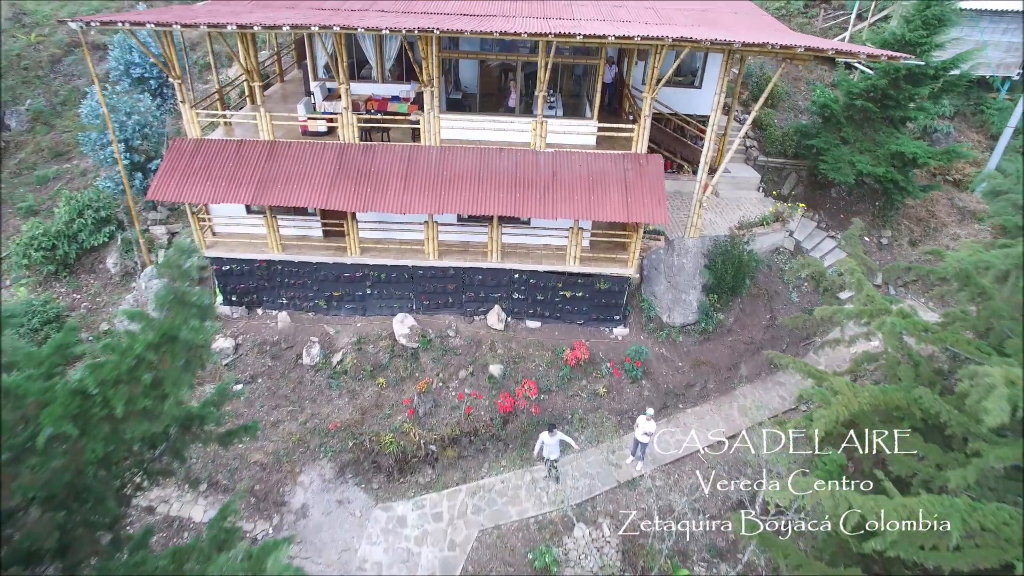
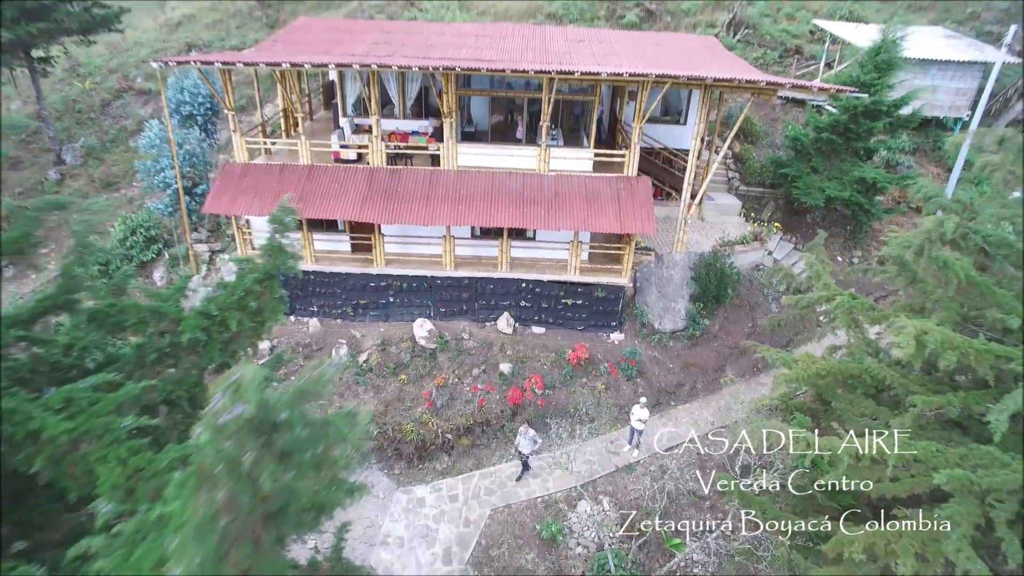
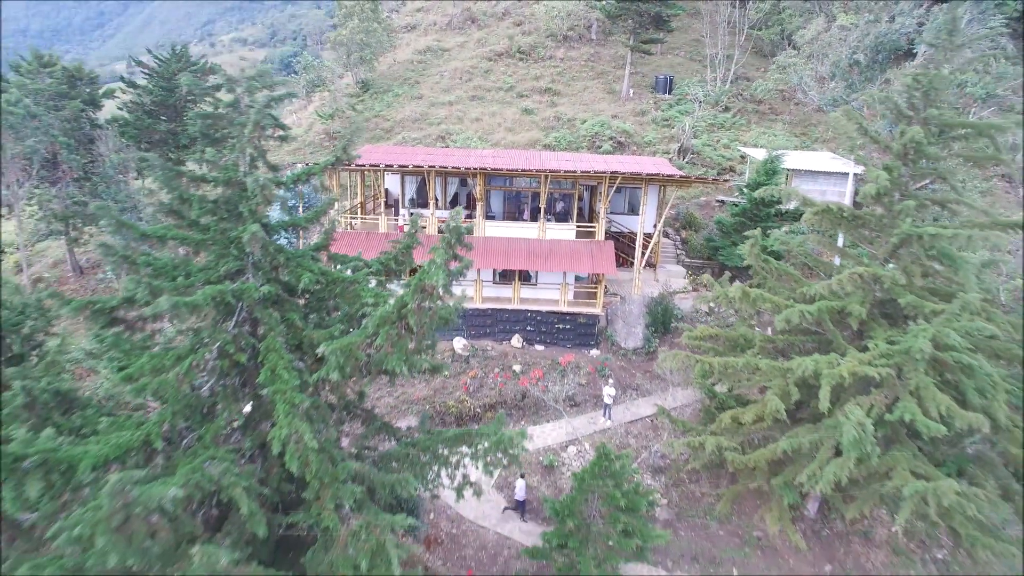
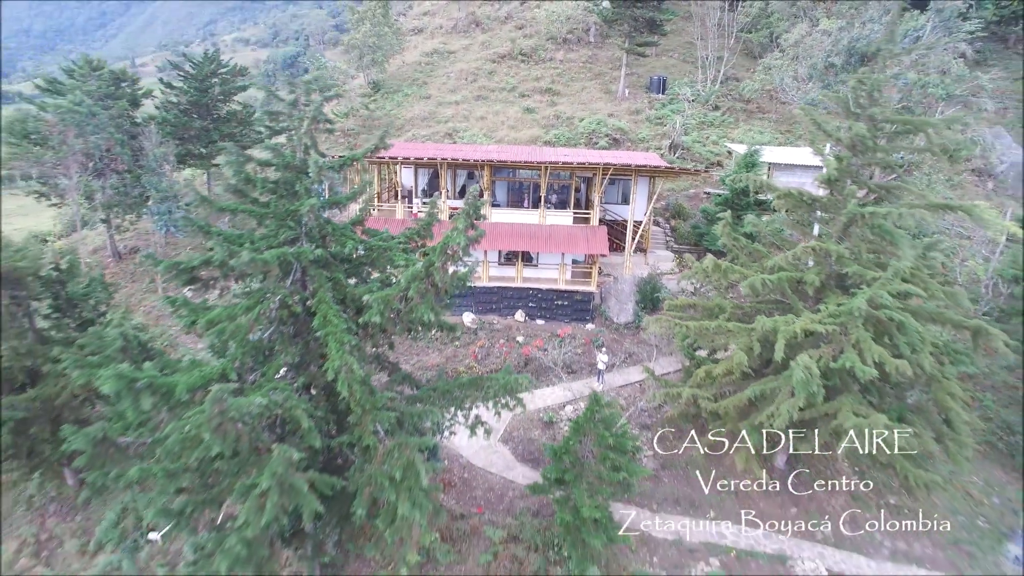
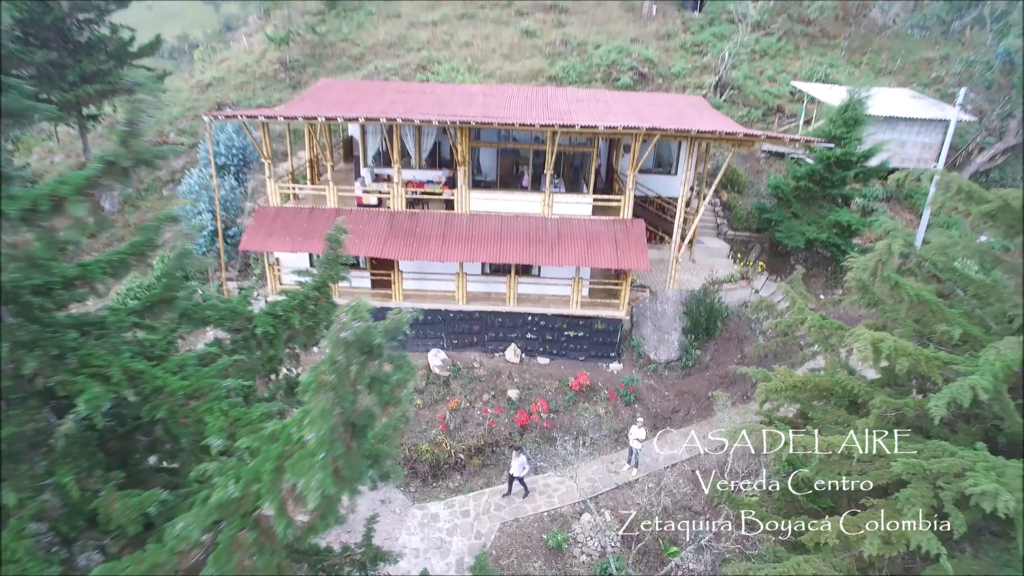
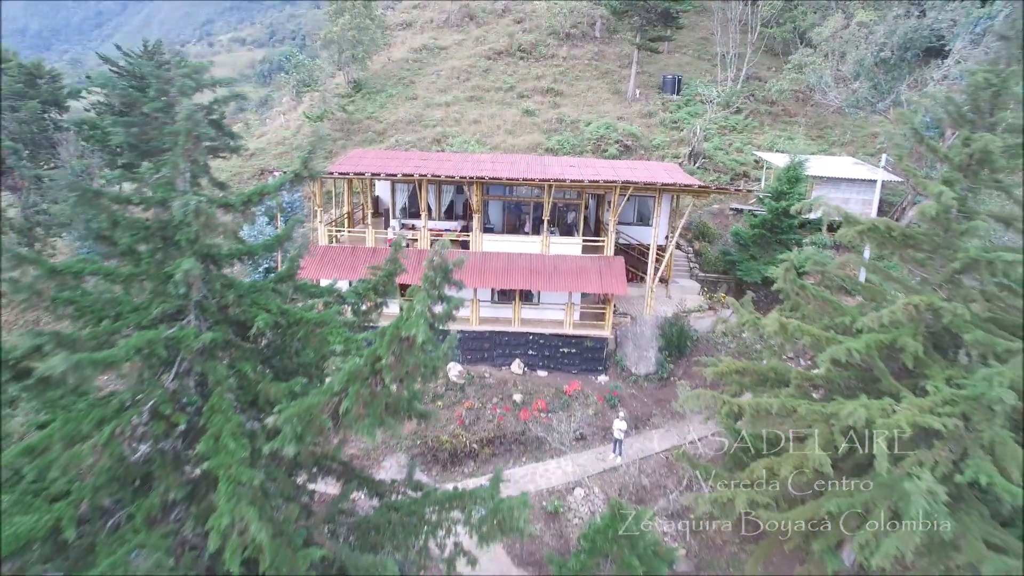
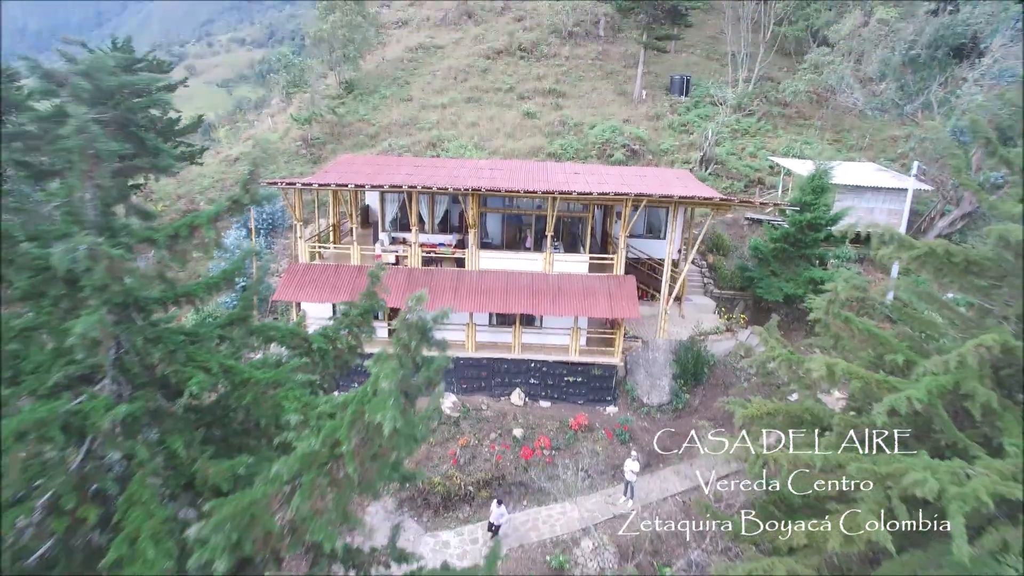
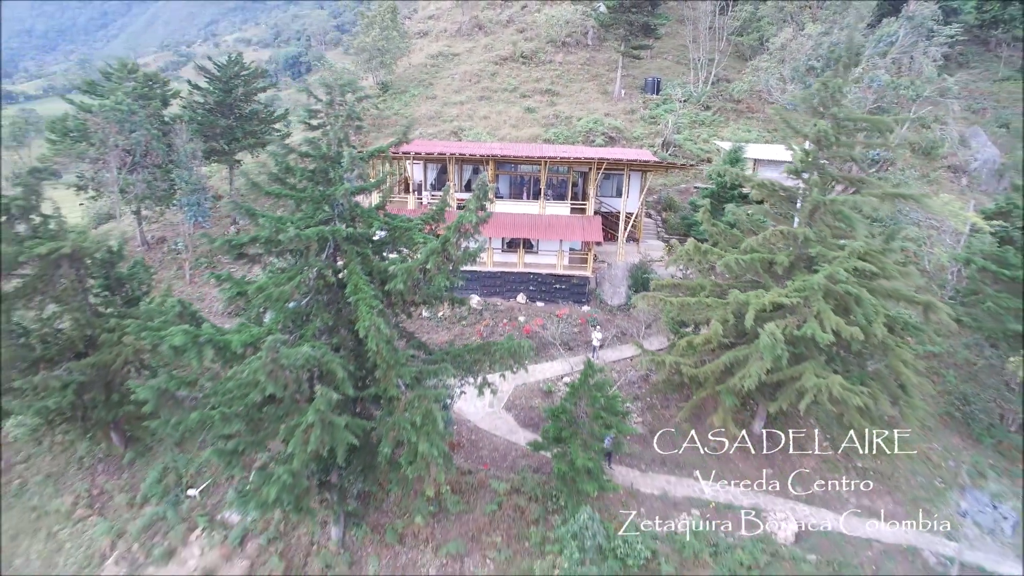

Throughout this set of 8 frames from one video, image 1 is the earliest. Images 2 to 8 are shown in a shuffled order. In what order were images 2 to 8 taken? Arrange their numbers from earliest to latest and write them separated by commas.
2, 5, 7, 6, 3, 4, 8
